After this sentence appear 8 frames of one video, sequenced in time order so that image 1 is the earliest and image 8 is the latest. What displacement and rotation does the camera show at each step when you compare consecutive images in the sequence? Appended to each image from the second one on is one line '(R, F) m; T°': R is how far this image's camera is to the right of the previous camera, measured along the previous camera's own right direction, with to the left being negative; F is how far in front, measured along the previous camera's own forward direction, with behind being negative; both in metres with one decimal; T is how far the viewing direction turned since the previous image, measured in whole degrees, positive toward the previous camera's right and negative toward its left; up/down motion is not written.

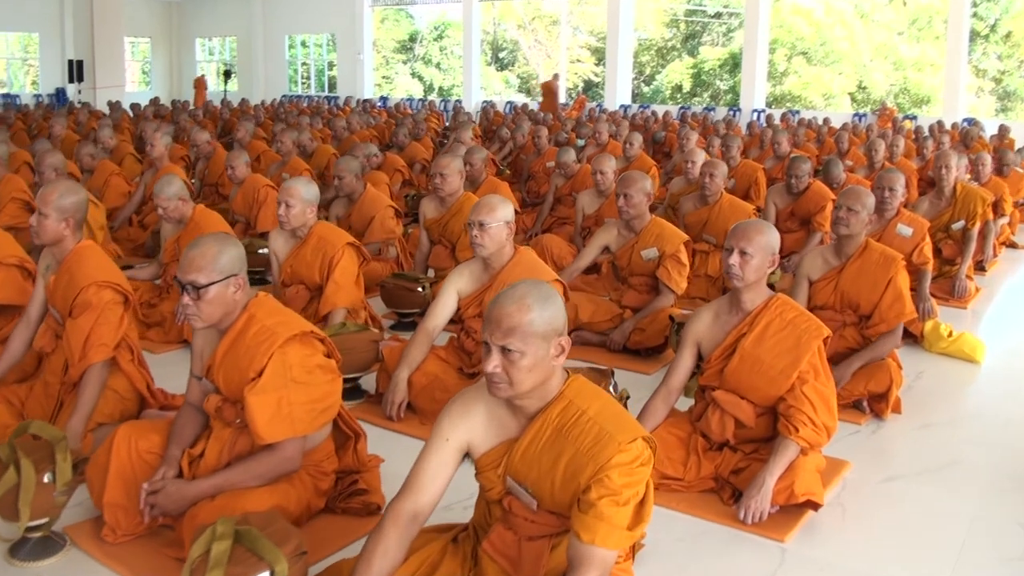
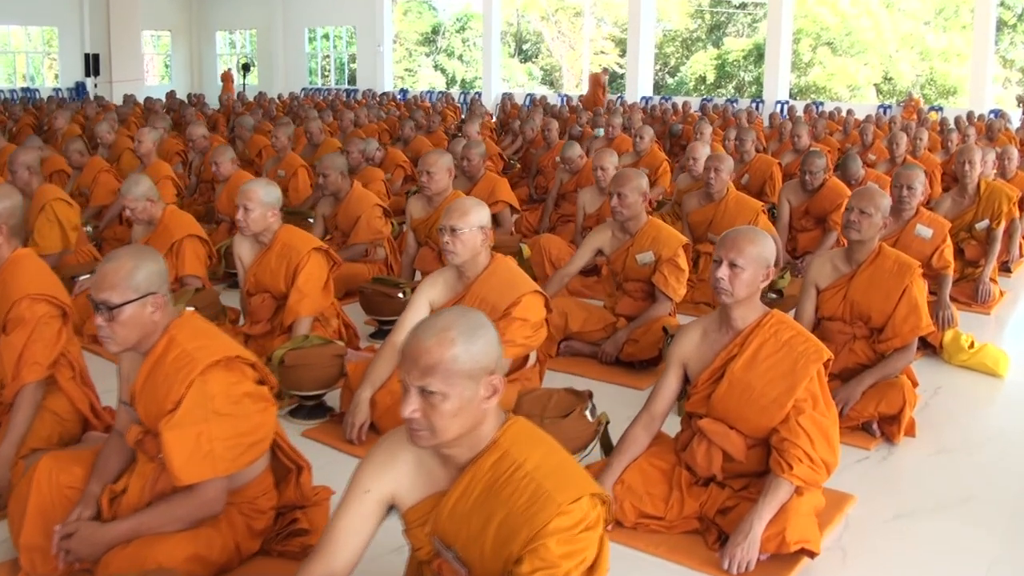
(+0.1, +0.3) m; -1°
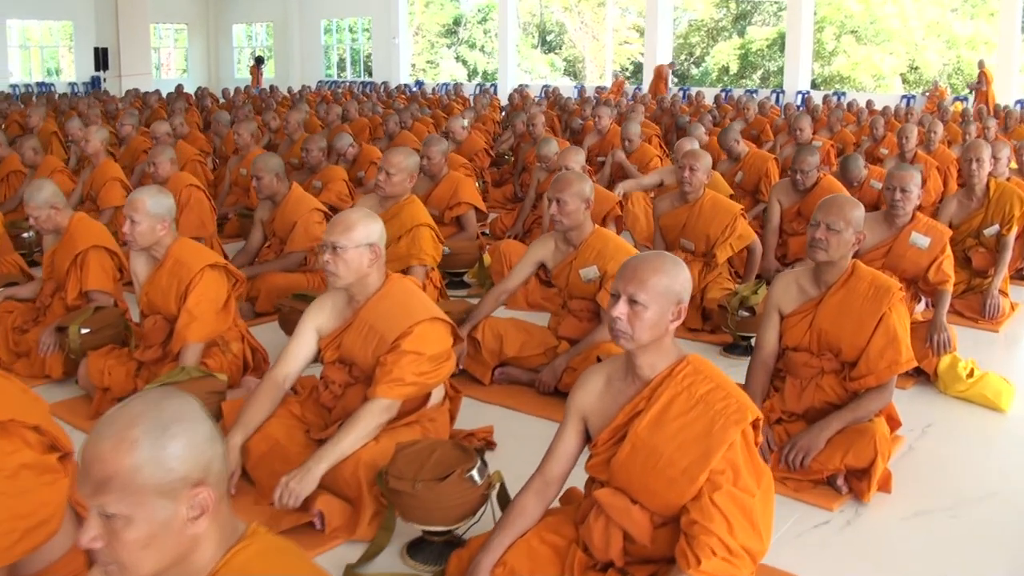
(+0.3, +0.5) m; -1°
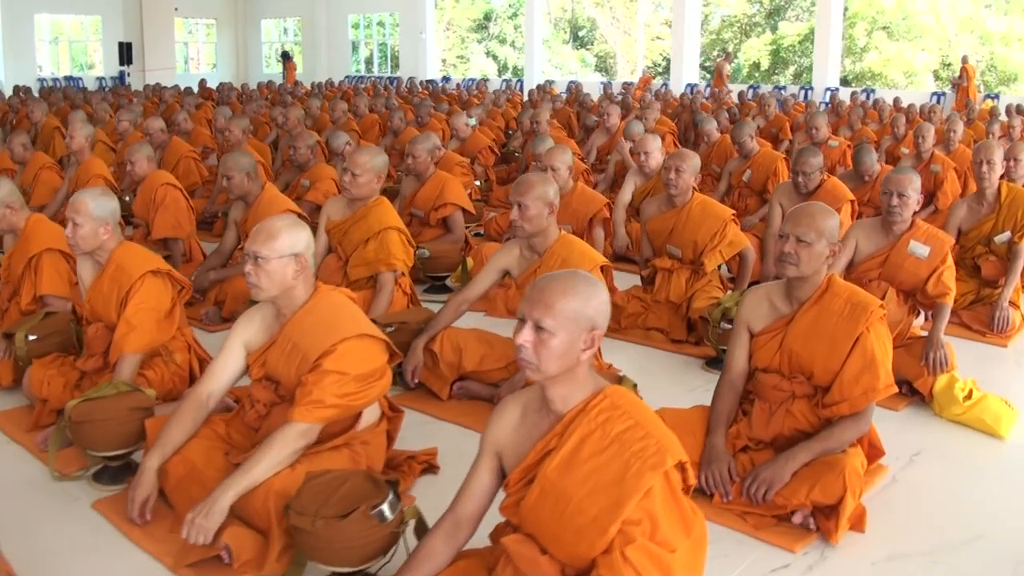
(+0.2, +0.2) m; -2°
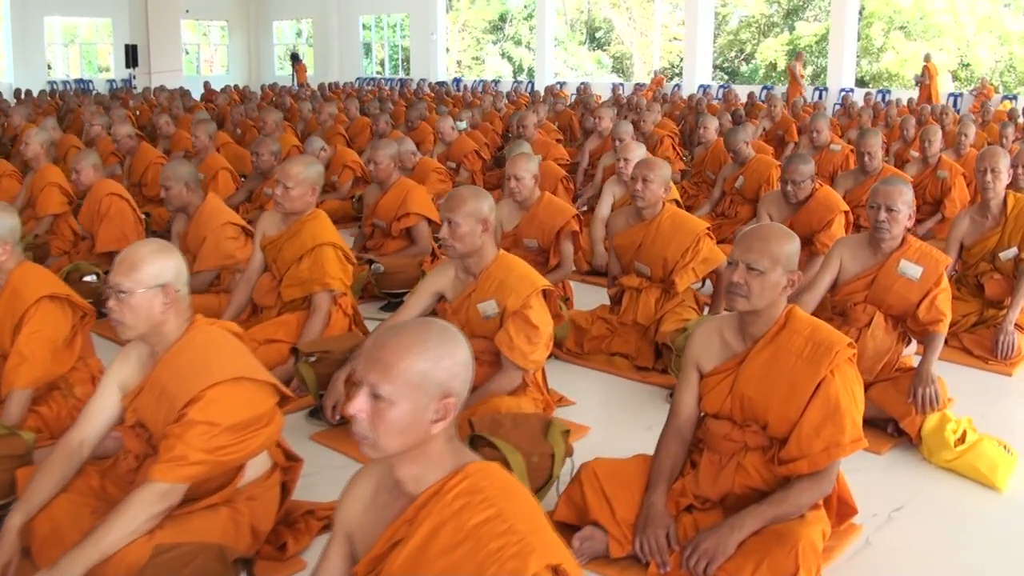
(+0.2, +0.4) m; -1°
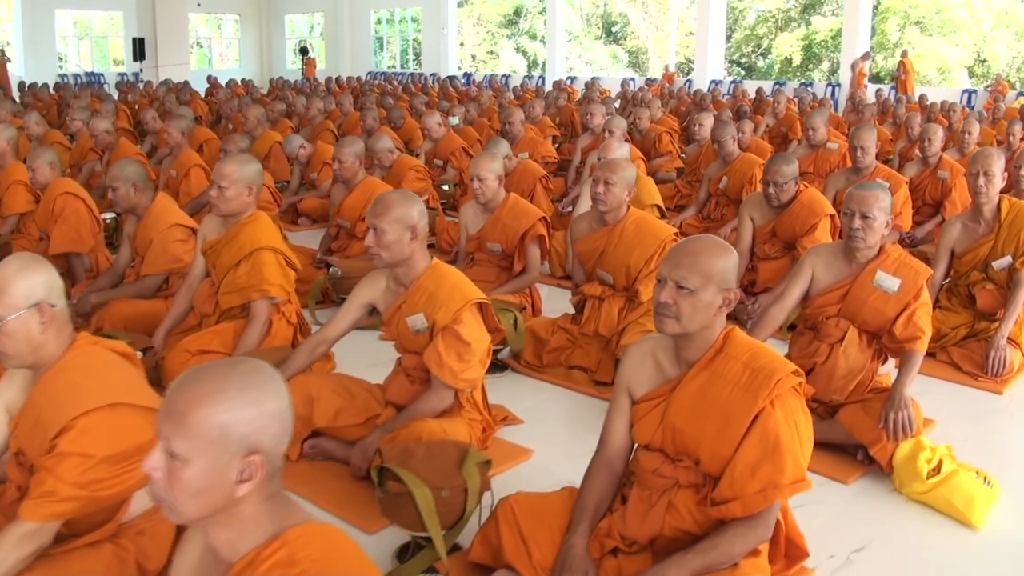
(+0.2, +0.2) m; -1°
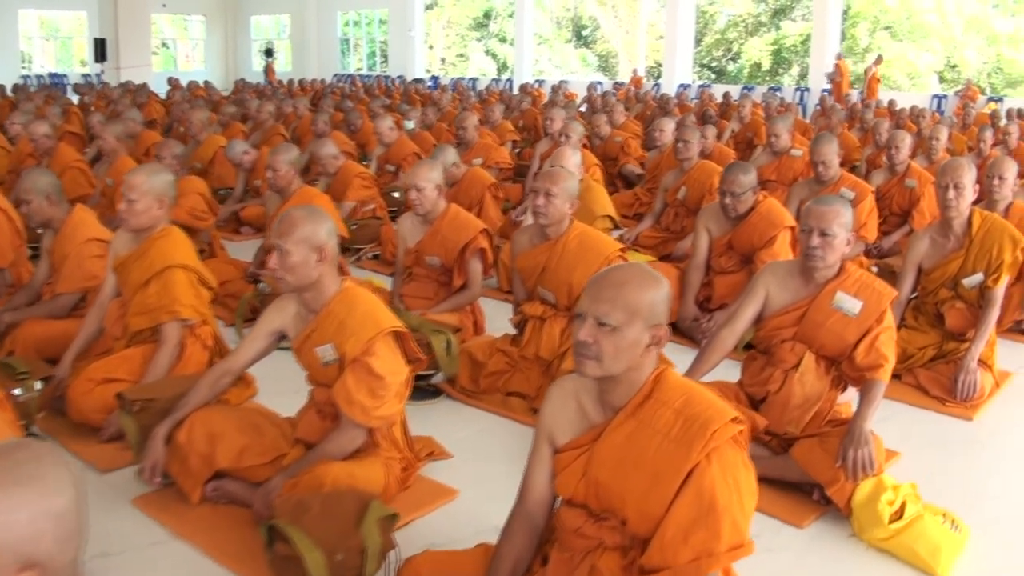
(+0.1, +0.2) m; +1°
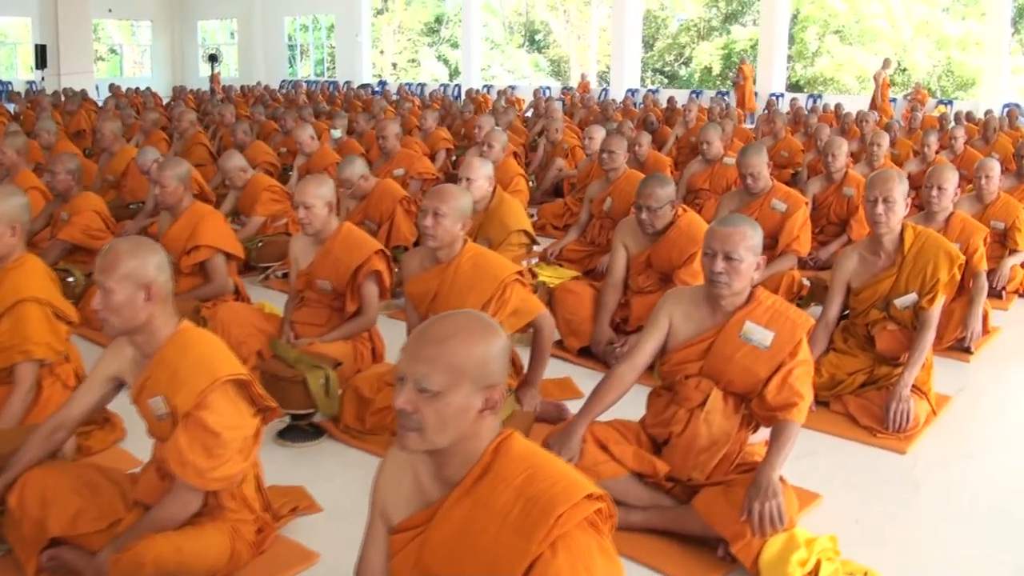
(+0.2, +0.3) m; +2°
